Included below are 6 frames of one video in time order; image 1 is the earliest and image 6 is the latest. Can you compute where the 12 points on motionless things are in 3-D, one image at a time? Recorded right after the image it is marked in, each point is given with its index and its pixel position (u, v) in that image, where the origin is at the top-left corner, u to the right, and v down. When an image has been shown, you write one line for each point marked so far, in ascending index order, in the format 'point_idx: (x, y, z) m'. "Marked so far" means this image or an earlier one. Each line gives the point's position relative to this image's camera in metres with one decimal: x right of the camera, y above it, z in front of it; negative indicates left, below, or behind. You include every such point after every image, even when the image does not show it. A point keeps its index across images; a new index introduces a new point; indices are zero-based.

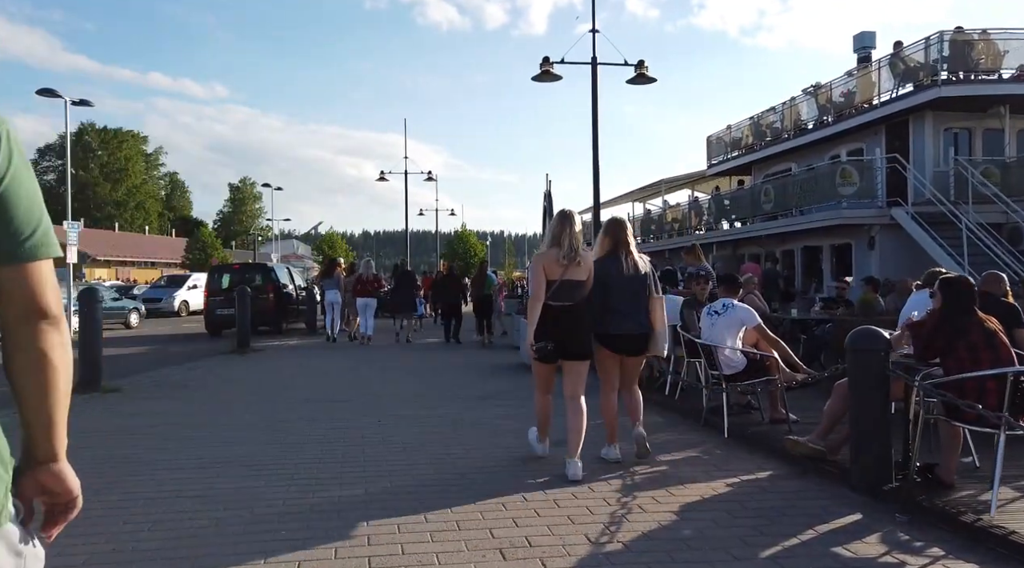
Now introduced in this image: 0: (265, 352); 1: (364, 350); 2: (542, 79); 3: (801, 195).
0: (-5.0, -1.4, +16.1) m
1: (-3.2, -1.4, +17.9) m
2: (+0.8, +5.1, +19.9) m
3: (+7.0, +2.2, +19.5) m
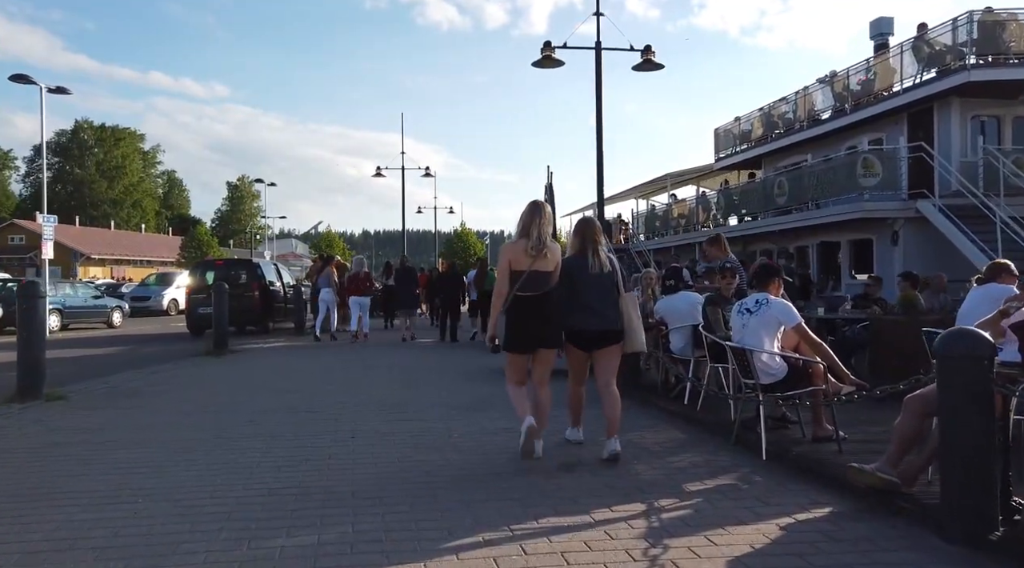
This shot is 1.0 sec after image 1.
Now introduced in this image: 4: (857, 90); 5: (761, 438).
0: (-5.0, -1.3, +15.0) m
1: (-3.3, -1.4, +16.8) m
2: (+0.7, +5.1, +18.8) m
3: (+7.0, +2.2, +18.4) m
4: (+8.5, +4.8, +19.8) m
5: (+1.9, -1.2, +6.1) m
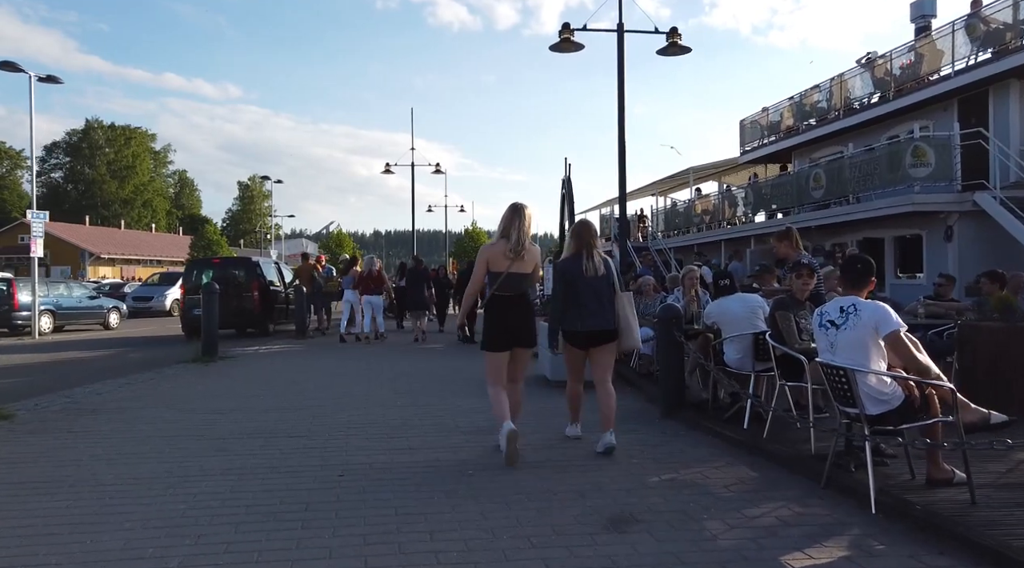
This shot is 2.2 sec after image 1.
0: (-4.7, -1.3, +13.7) m
1: (-3.0, -1.3, +15.5) m
2: (+1.1, +5.2, +17.5) m
3: (+7.3, +2.2, +16.9) m
4: (+8.8, +4.8, +18.3) m
5: (+2.1, -1.2, +4.8) m
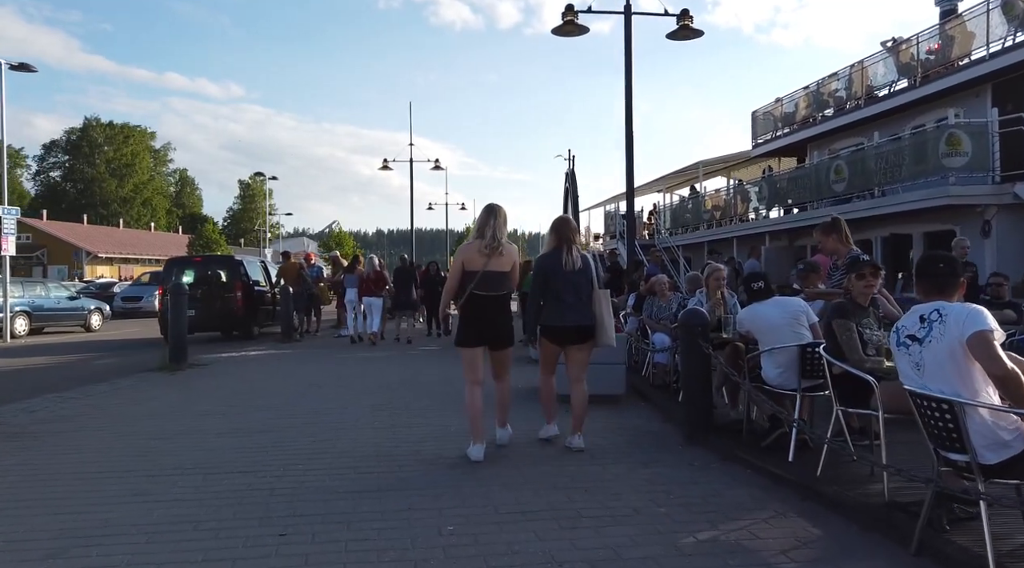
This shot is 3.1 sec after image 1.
0: (-4.7, -1.3, +12.6) m
1: (-3.0, -1.3, +14.3) m
2: (+1.1, +5.2, +16.3) m
3: (+7.3, +2.2, +15.7) m
4: (+8.8, +4.8, +17.1) m
5: (+2.0, -1.2, +3.6) m
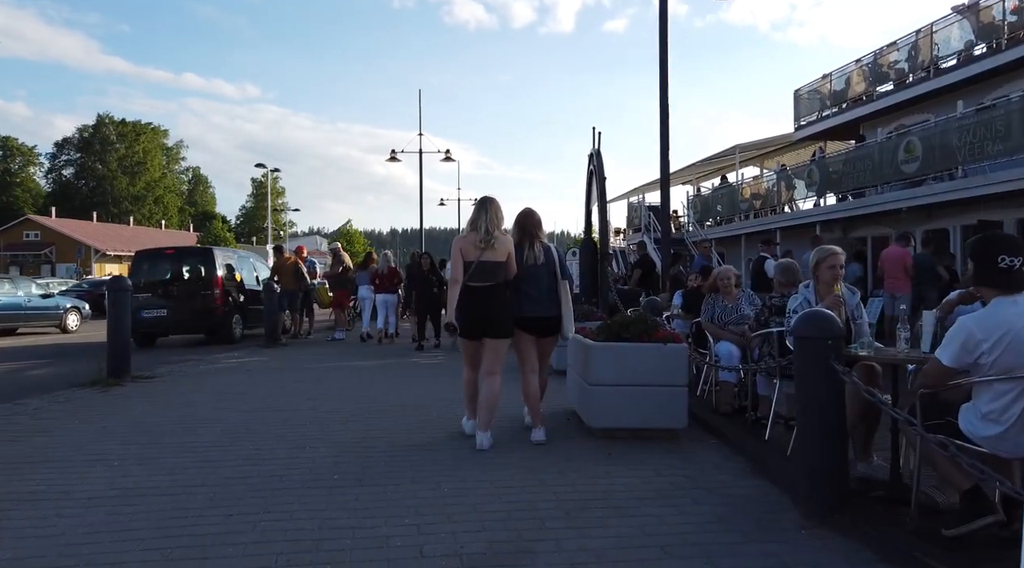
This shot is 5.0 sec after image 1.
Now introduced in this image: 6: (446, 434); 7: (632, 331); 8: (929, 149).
0: (-4.5, -1.2, +10.3) m
1: (-2.7, -1.3, +12.0) m
2: (+1.4, +5.2, +13.9) m
3: (+7.6, +2.3, +13.3) m
4: (+9.1, +4.9, +14.6) m
5: (+2.1, -1.1, +1.2) m
6: (-0.5, -1.2, +6.6) m
7: (+1.0, -0.4, +6.4) m
8: (+7.5, +2.4, +14.4) m
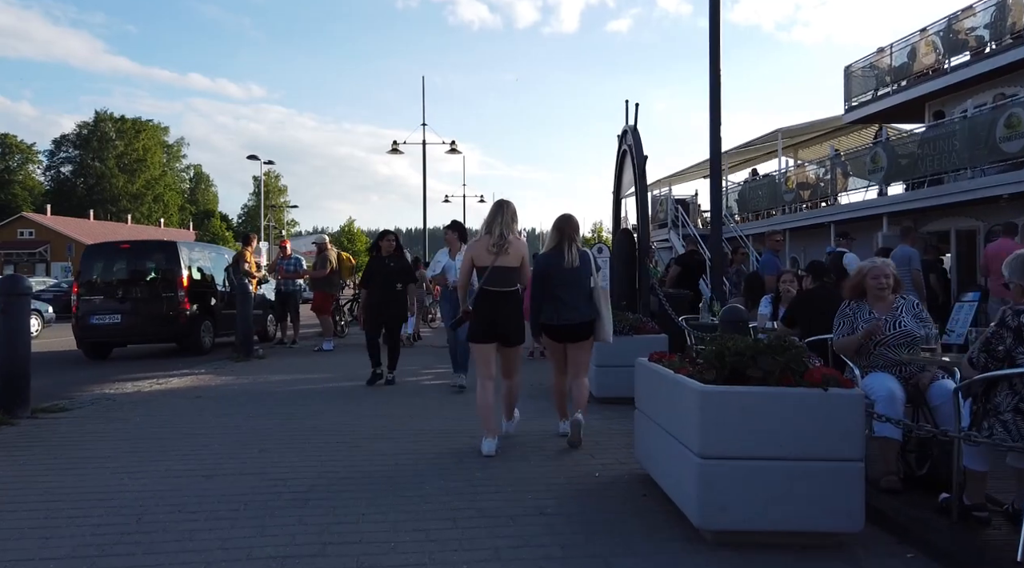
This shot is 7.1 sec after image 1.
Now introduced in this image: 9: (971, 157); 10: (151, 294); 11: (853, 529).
0: (-4.2, -1.2, +7.8) m
1: (-2.4, -1.3, +9.5) m
2: (+1.7, +5.2, +11.4) m
3: (+7.9, +2.2, +10.7) m
4: (+9.5, +4.8, +12.1) m
5: (+2.4, -1.2, -1.3) m
6: (-0.3, -1.3, +4.1) m
7: (+1.2, -0.4, +3.9) m
8: (+7.8, +2.4, +11.9) m
9: (+7.6, +2.1, +13.3) m
10: (-6.2, -0.2, +13.7) m
11: (+1.6, -1.1, +3.8) m
